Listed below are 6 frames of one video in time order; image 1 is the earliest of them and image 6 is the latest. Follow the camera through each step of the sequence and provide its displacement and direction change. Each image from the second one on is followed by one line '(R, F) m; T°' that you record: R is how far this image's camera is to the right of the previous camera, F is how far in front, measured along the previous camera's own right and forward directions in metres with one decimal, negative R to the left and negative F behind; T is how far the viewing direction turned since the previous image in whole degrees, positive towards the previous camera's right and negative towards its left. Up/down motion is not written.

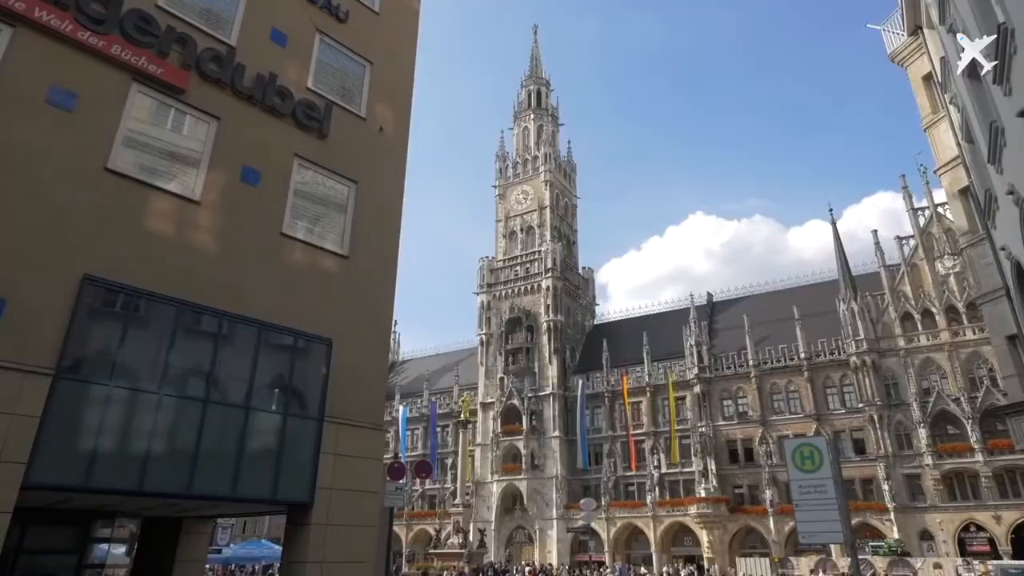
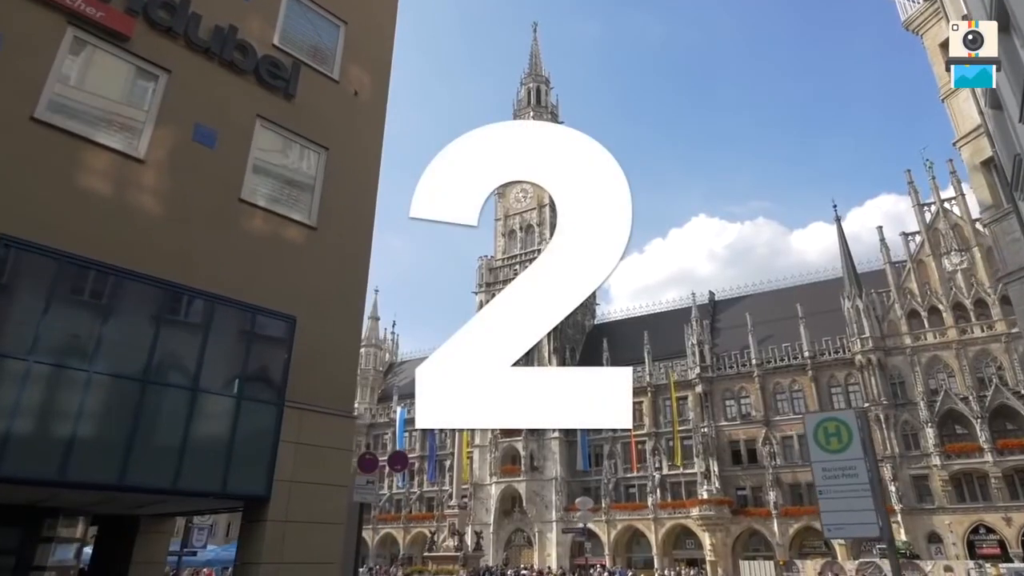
(+0.3, +0.9) m; 0°
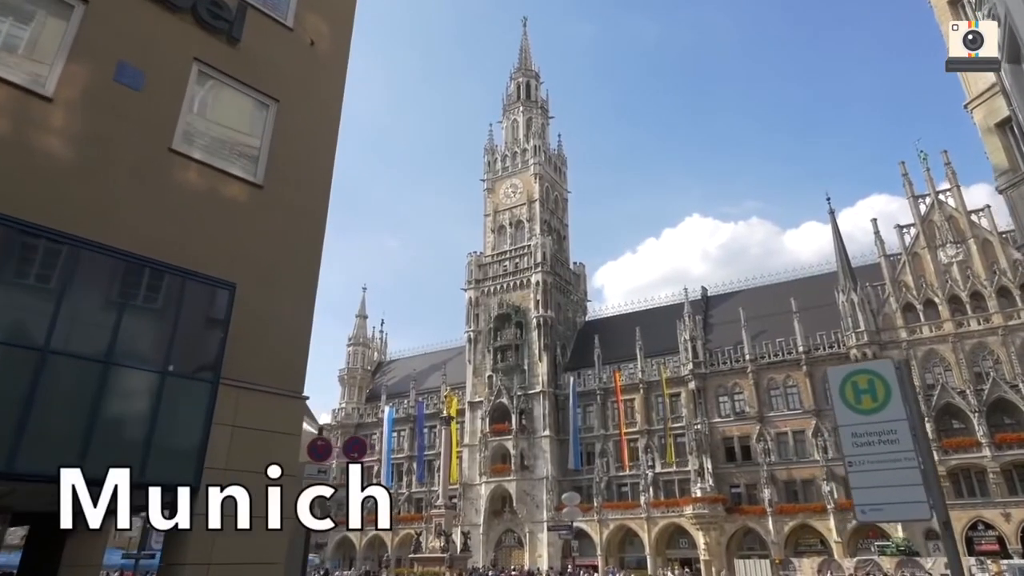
(+0.3, +1.0) m; +1°
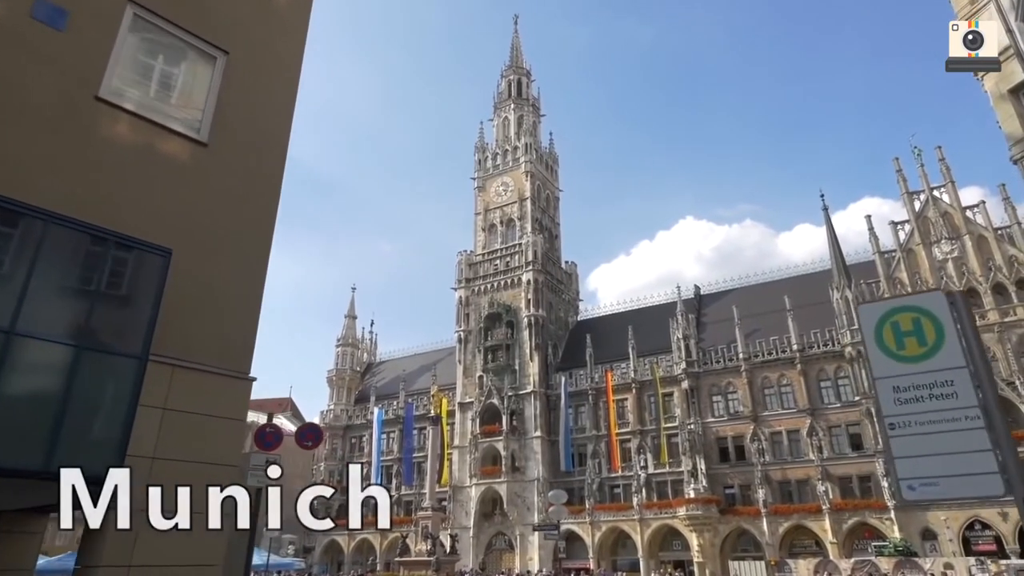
(+0.2, +0.8) m; +1°
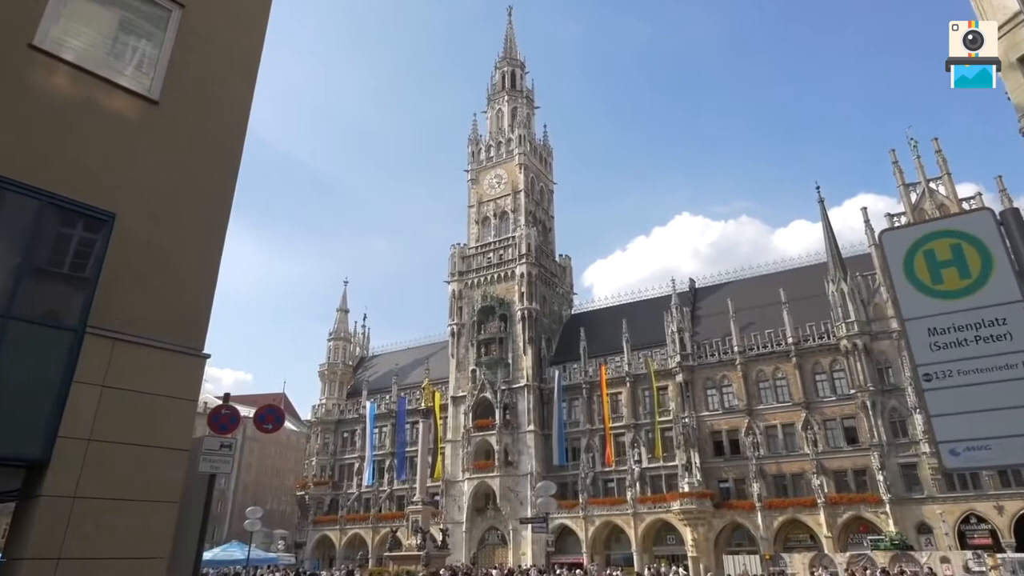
(+0.2, +0.6) m; 0°
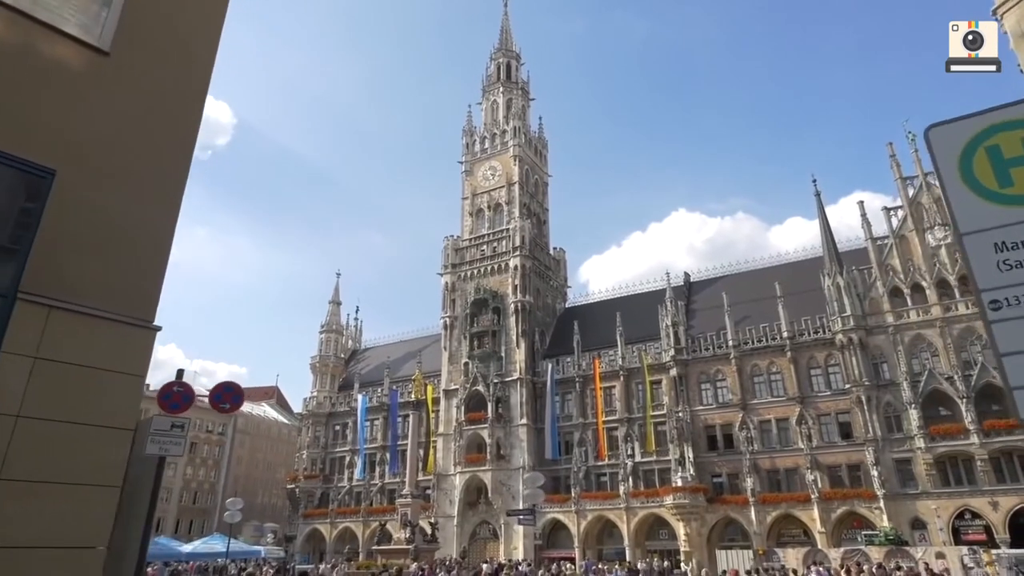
(+0.1, +0.6) m; 0°
